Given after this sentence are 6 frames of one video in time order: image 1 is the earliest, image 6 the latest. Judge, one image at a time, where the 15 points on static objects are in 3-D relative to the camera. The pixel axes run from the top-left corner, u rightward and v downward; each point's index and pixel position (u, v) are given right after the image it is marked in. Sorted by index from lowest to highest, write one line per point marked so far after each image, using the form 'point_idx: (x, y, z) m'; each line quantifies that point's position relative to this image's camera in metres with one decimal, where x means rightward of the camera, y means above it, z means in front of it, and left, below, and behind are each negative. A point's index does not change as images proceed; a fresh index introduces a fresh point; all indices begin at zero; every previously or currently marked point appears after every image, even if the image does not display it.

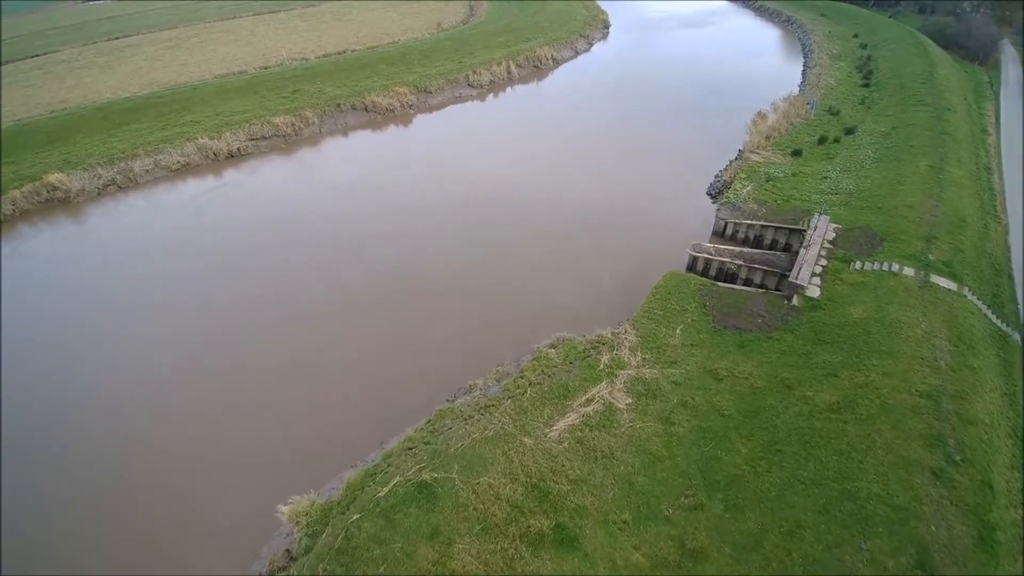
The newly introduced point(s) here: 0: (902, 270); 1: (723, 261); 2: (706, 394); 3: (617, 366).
0: (+12.7, +0.5, +18.4) m
1: (+7.7, +1.0, +20.5) m
2: (+5.1, -2.8, +14.9) m
3: (+3.0, -2.2, +15.9) m
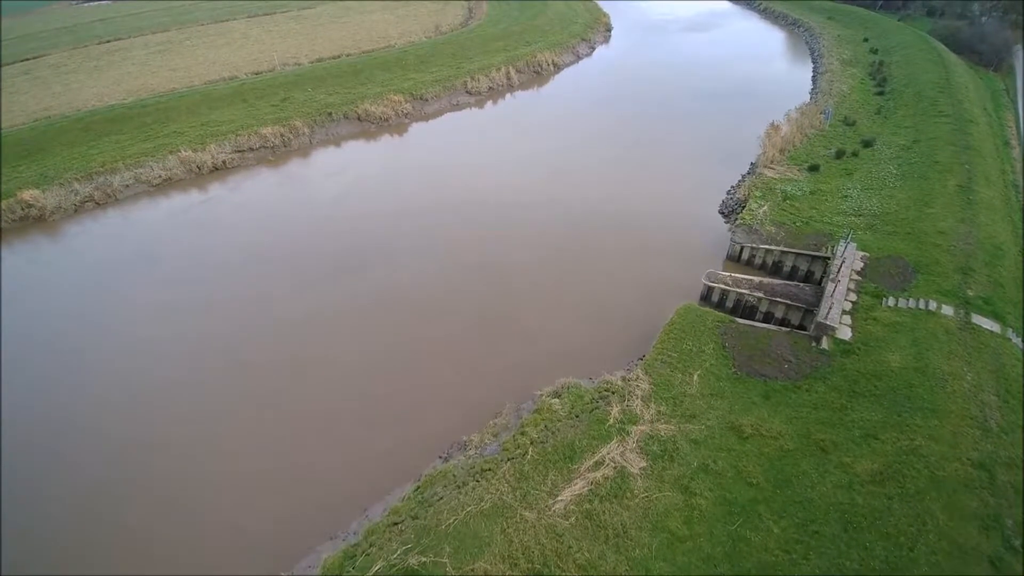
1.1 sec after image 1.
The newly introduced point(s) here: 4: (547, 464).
0: (+12.7, -0.6, +16.8) m
1: (+7.6, -0.2, +18.8) m
2: (+5.1, -4.0, +13.3) m
3: (+2.9, -3.3, +14.2) m
4: (+0.8, -4.1, +13.3) m
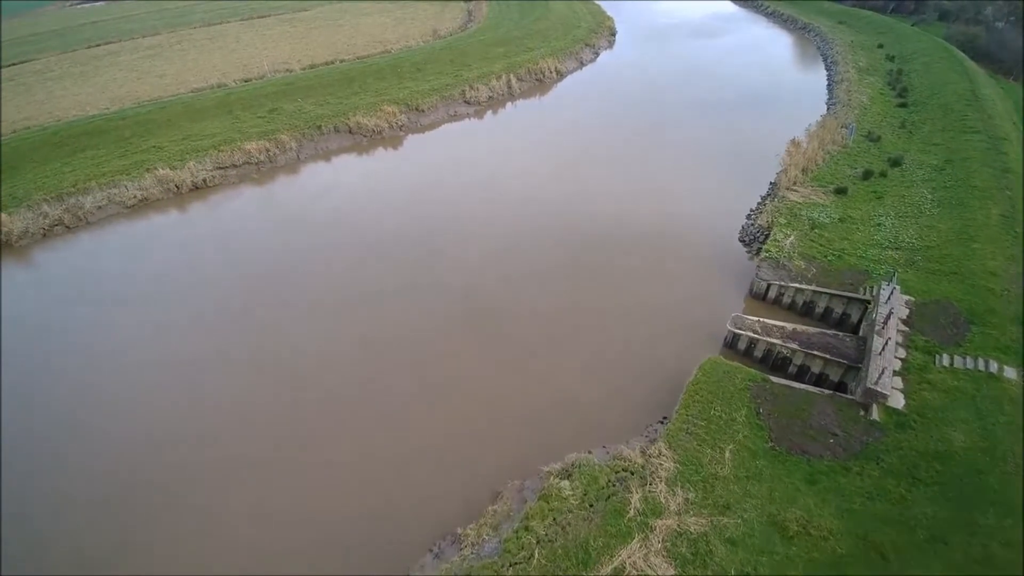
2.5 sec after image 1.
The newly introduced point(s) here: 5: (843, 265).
0: (+12.8, -2.1, +14.7) m
1: (+7.7, -1.6, +16.7) m
2: (+5.2, -5.4, +11.2) m
3: (+3.0, -4.8, +12.1) m
4: (+0.9, -5.6, +11.2) m
5: (+11.6, +0.8, +19.9) m
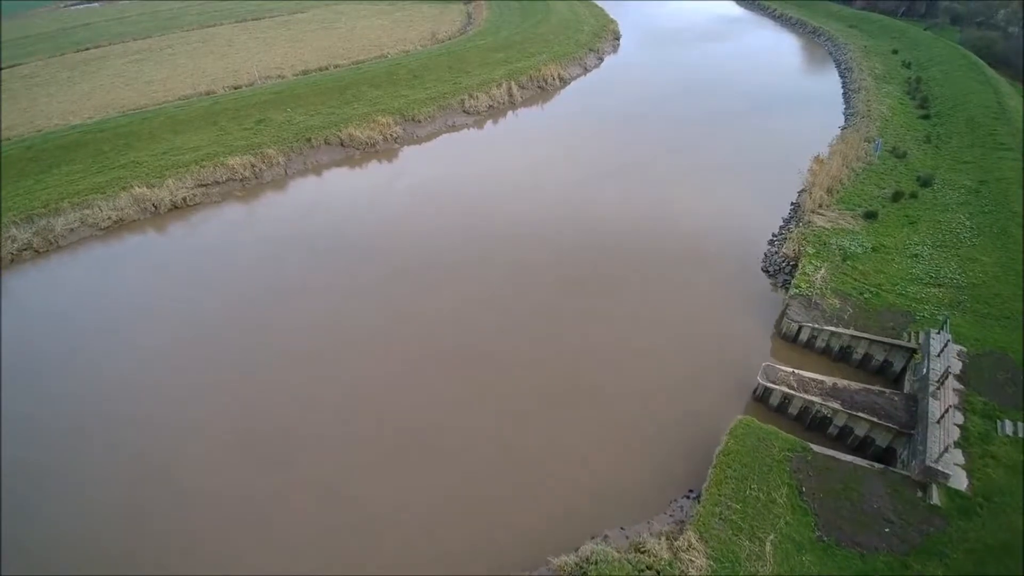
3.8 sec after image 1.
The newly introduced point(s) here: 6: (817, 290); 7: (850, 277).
0: (+12.9, -3.4, +12.8) m
1: (+7.8, -3.0, +14.8) m
2: (+5.3, -6.8, +9.2) m
3: (+3.1, -6.1, +10.2) m
4: (+1.0, -6.9, +9.2) m
5: (+11.7, -0.5, +17.9) m
6: (+10.1, -0.1, +18.7) m
7: (+11.5, +0.4, +19.2) m
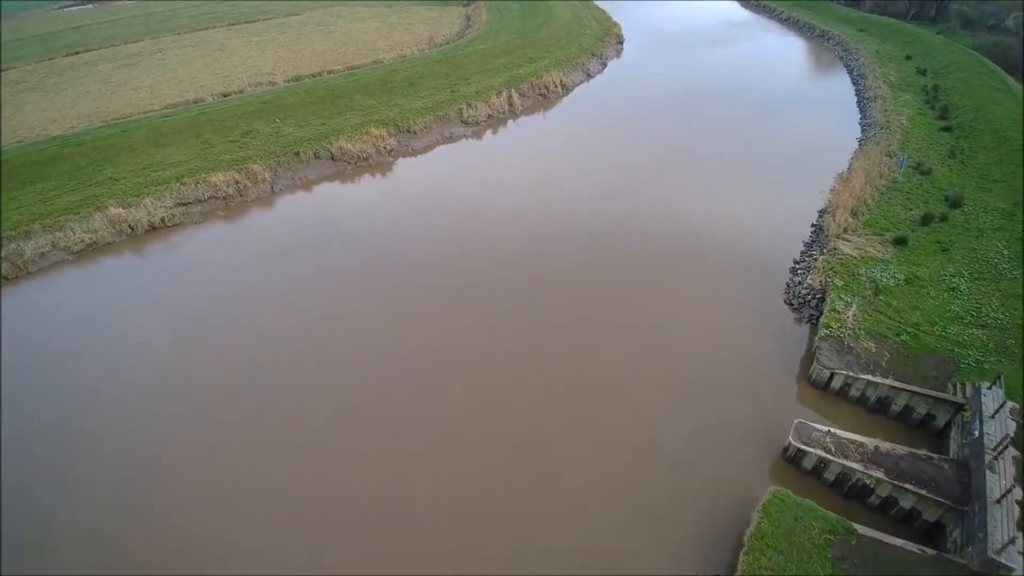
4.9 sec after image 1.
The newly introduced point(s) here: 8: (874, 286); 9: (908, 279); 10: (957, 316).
0: (+12.9, -4.6, +11.1) m
1: (+7.8, -4.2, +13.1) m
2: (+5.3, -8.0, +7.5) m
3: (+3.1, -7.3, +8.5) m
4: (+1.0, -8.1, +7.5) m
5: (+11.7, -1.7, +16.3) m
6: (+10.1, -1.3, +17.0) m
7: (+11.5, -0.9, +17.5) m
8: (+12.0, 0.0, +18.7) m
9: (+13.4, +0.3, +19.1) m
10: (+13.7, -0.8, +17.4) m
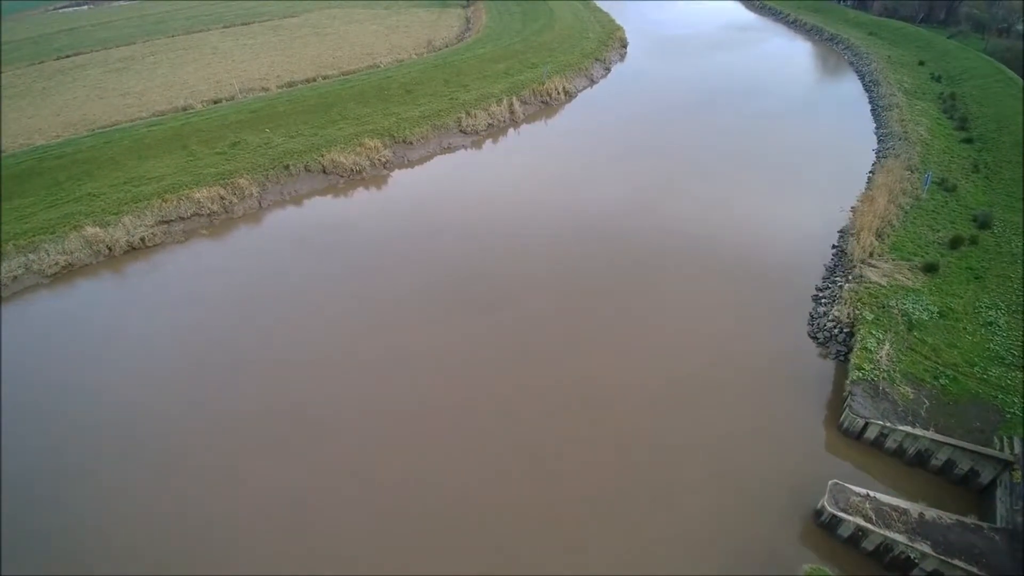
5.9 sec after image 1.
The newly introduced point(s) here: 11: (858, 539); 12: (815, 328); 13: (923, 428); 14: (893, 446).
0: (+12.9, -5.7, +9.6) m
1: (+7.9, -5.2, +11.6) m
2: (+5.3, -9.0, +6.1) m
3: (+3.1, -8.4, +7.1) m
4: (+1.0, -9.1, +6.1) m
5: (+11.8, -2.8, +14.8) m
6: (+10.1, -2.4, +15.5) m
7: (+11.5, -1.9, +16.0) m
8: (+12.0, -1.0, +17.3) m
9: (+13.4, -0.8, +17.6) m
10: (+13.7, -1.9, +15.9) m
11: (+7.4, -5.5, +12.1) m
12: (+9.8, -1.3, +18.3) m
13: (+10.2, -3.5, +14.0) m
14: (+9.6, -4.0, +14.2) m
